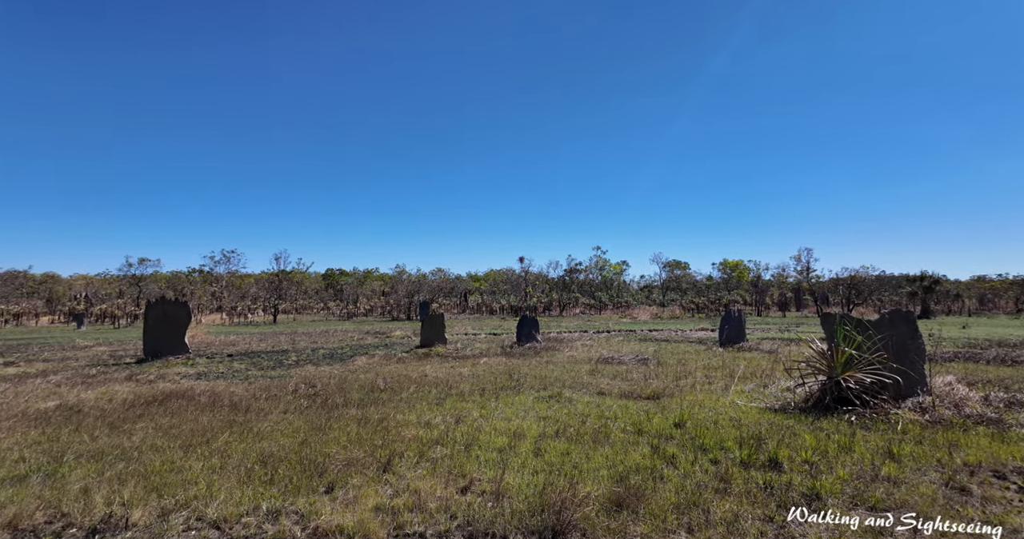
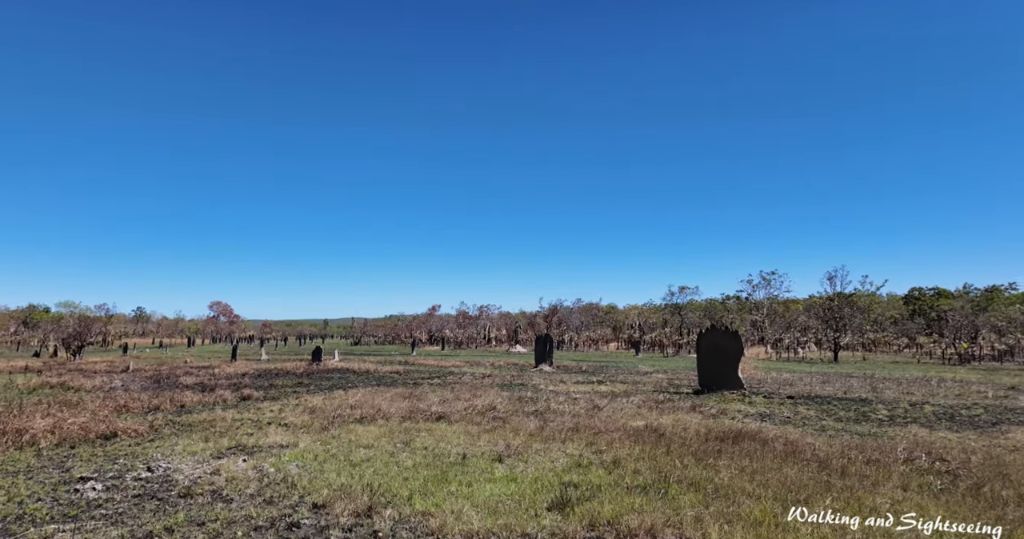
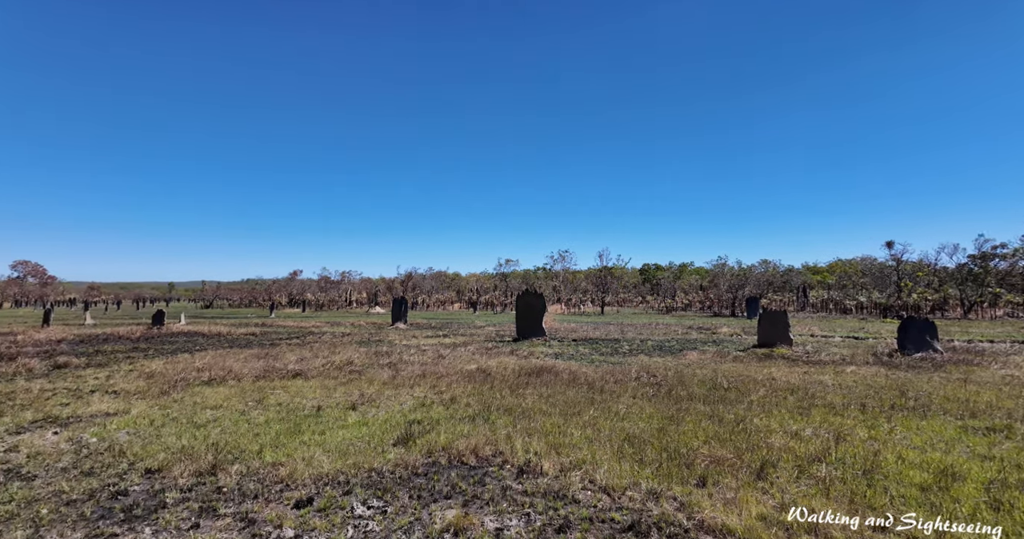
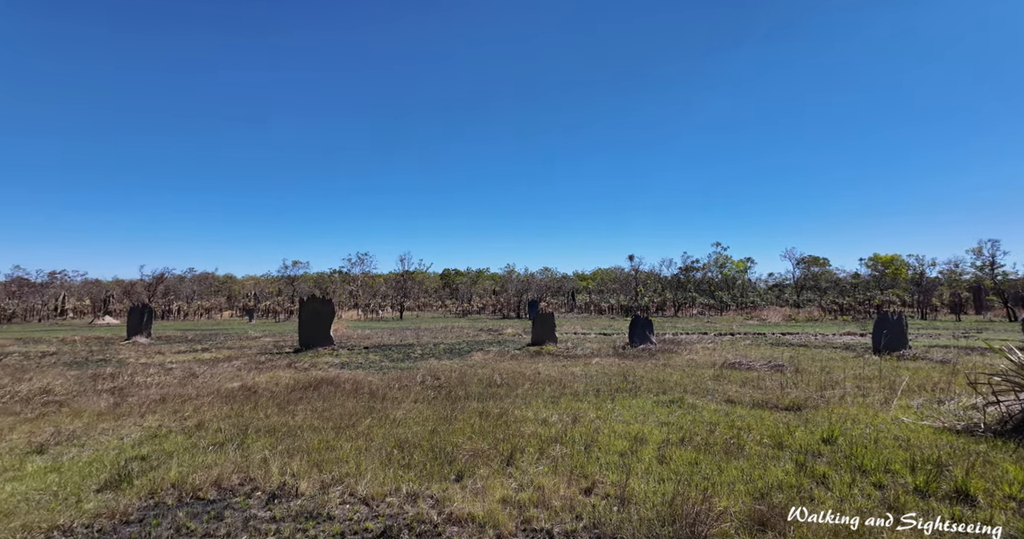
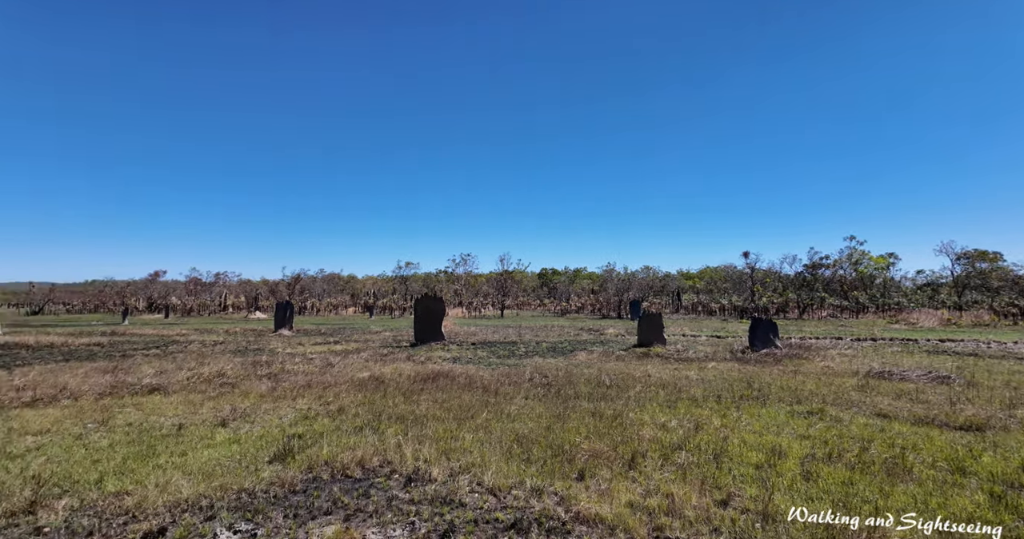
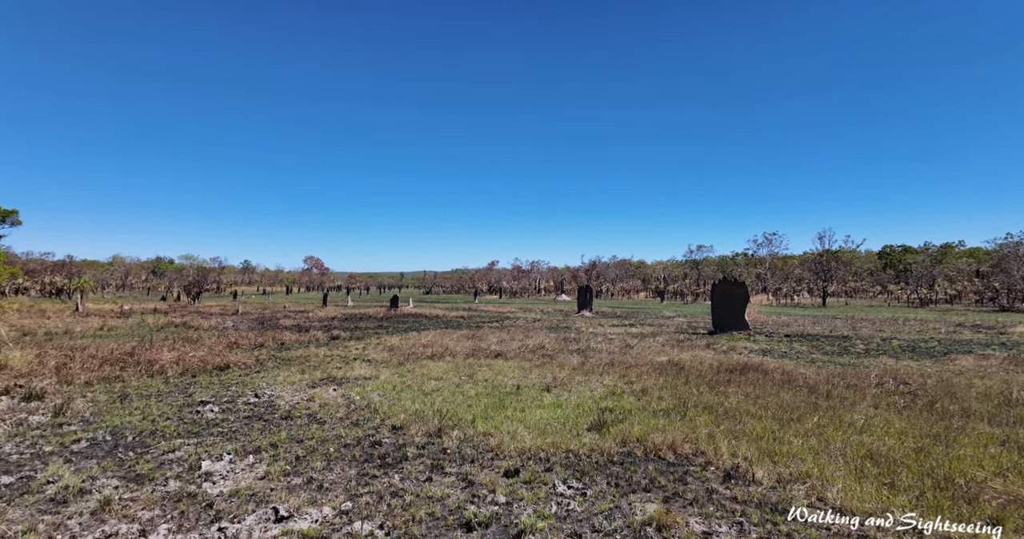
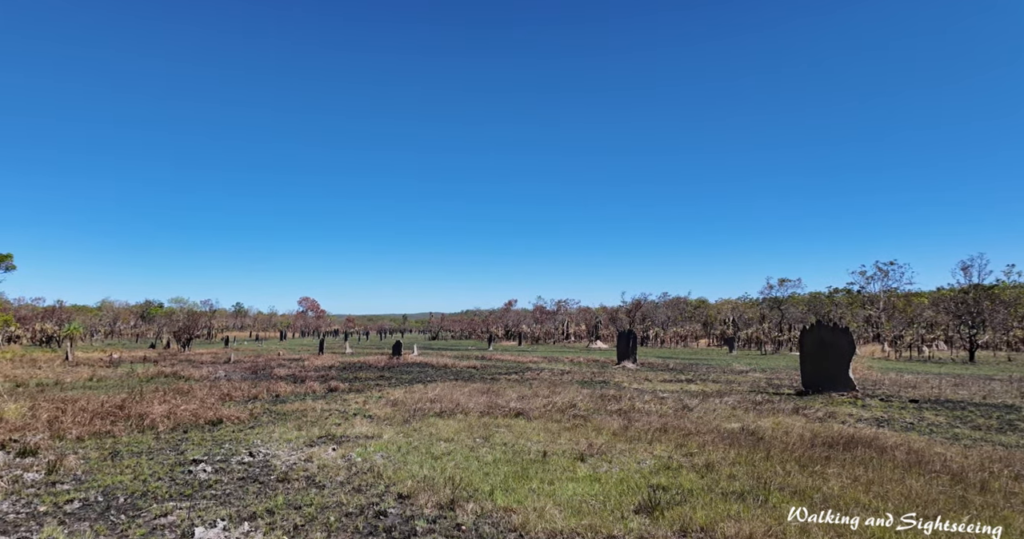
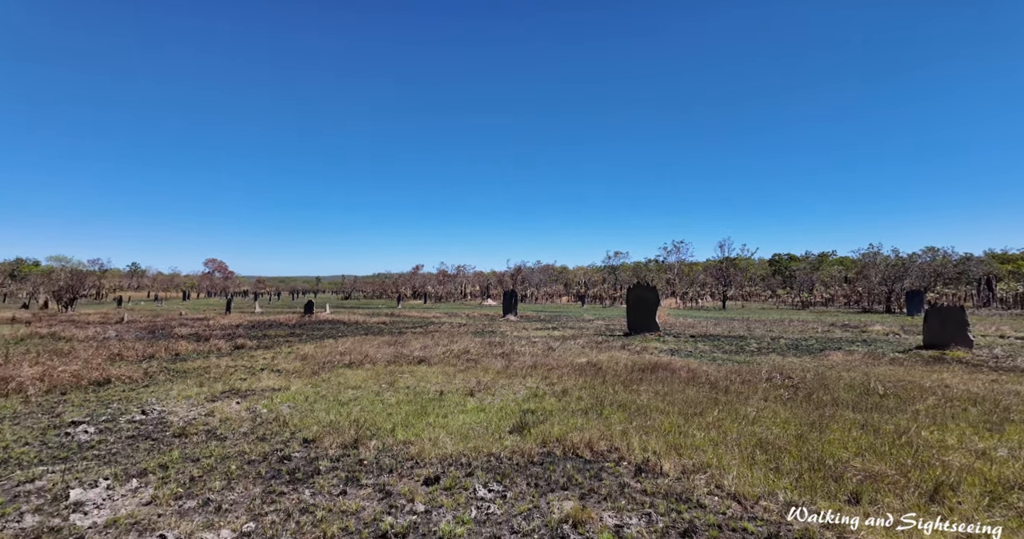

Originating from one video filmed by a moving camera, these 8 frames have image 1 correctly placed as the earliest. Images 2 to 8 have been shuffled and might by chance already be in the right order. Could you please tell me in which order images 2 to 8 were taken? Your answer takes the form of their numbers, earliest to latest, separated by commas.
4, 5, 3, 8, 6, 2, 7
